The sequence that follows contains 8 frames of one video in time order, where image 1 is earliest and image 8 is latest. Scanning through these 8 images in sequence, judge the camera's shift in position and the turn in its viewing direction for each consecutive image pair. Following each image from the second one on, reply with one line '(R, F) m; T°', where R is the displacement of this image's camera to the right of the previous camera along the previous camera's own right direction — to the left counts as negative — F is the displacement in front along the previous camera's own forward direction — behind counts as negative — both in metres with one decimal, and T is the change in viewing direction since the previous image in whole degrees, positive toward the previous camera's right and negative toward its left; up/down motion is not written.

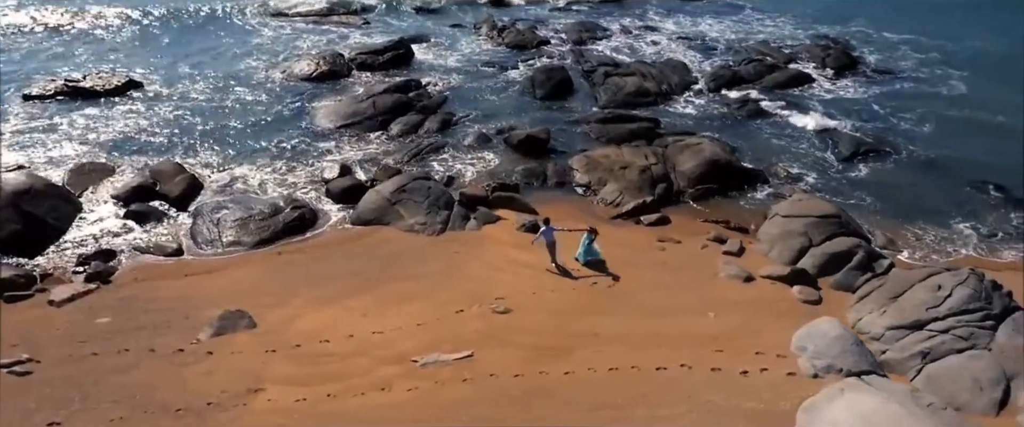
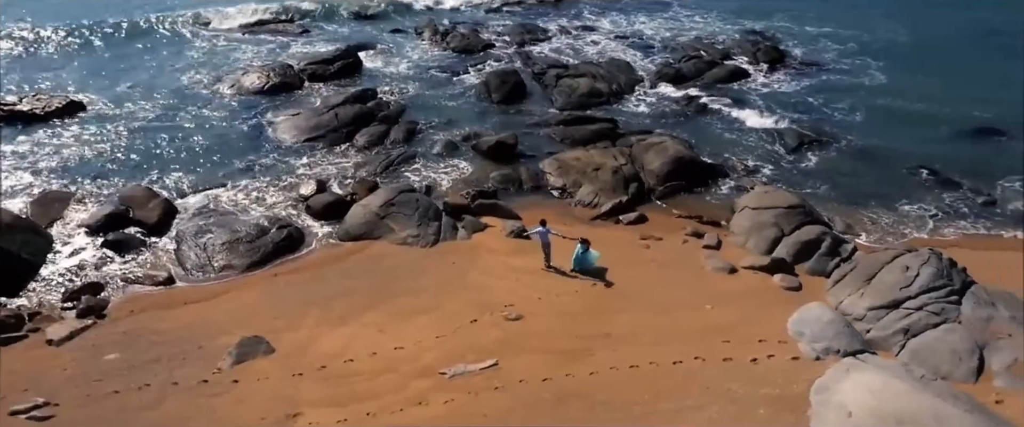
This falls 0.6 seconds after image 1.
(-1.5, -0.4) m; +6°
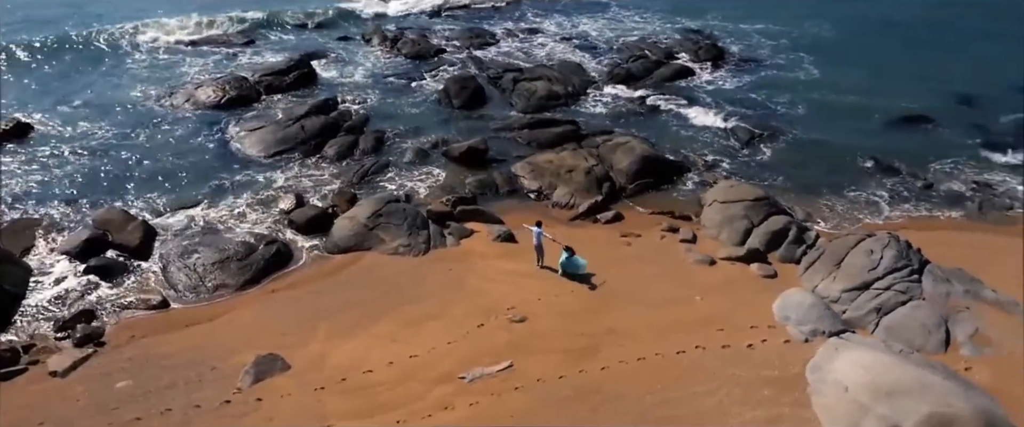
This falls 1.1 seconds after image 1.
(-1.2, -0.4) m; +6°
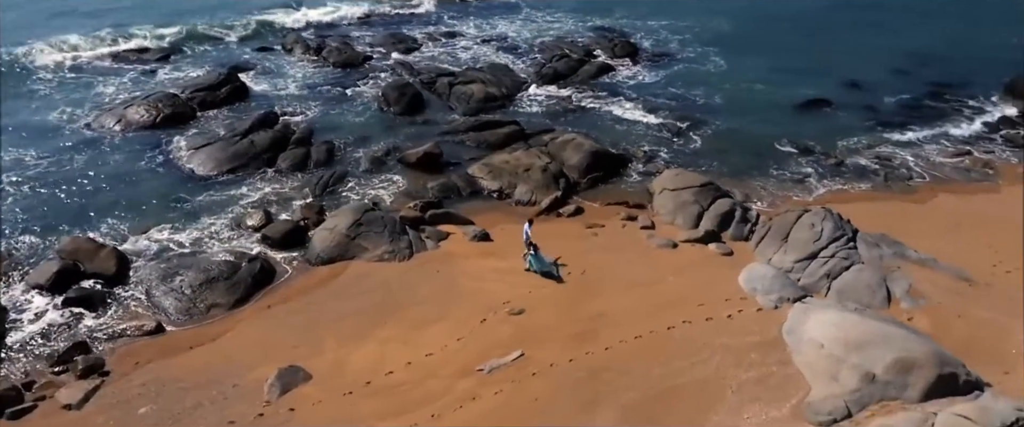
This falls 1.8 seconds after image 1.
(-1.8, -0.8) m; +8°
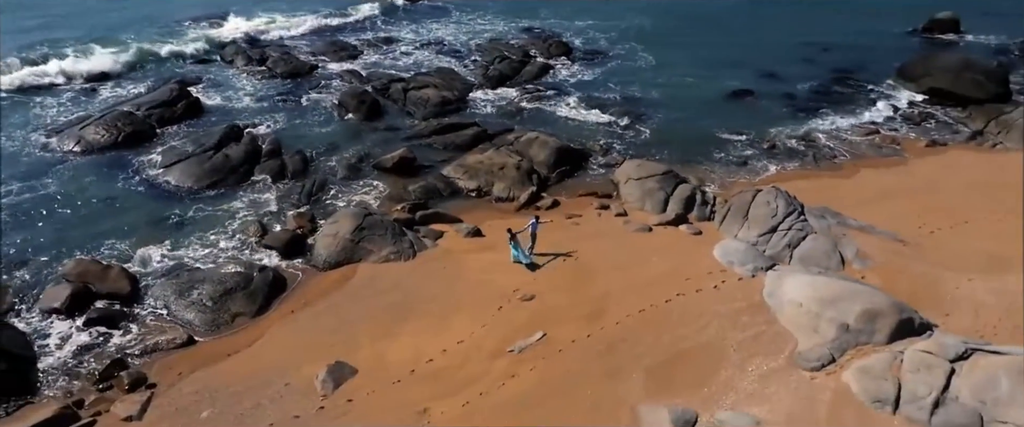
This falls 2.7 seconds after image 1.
(-2.1, -1.2) m; +7°
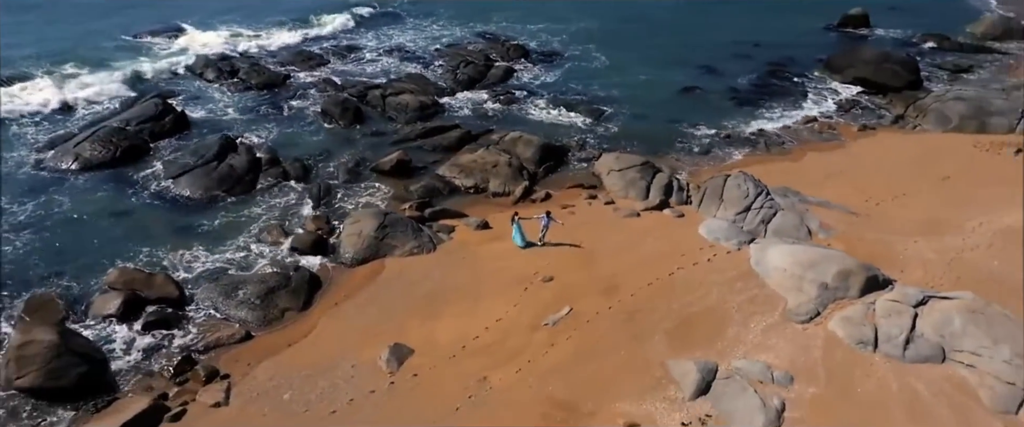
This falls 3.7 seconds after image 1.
(-2.2, -1.8) m; +6°
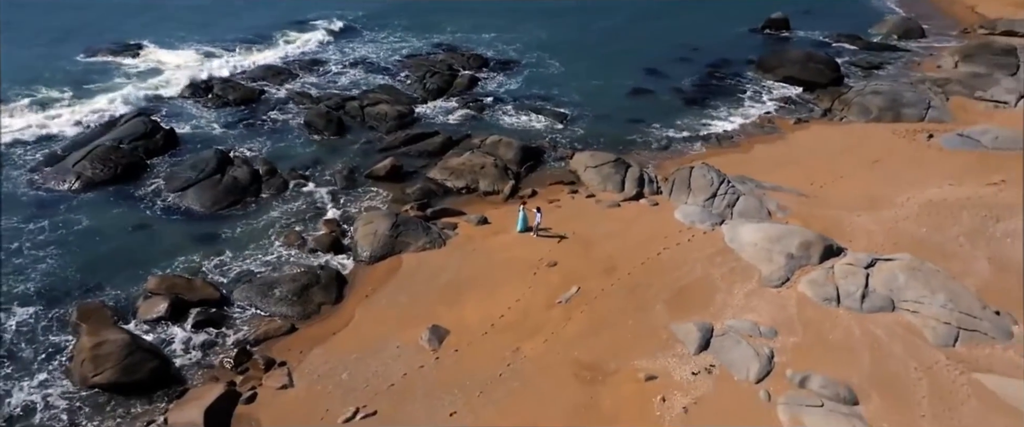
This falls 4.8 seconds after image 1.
(-2.1, -2.1) m; +6°
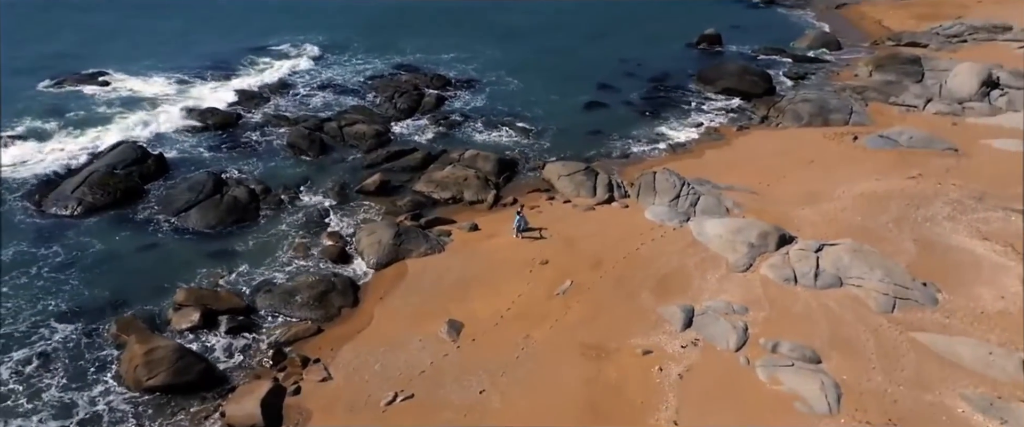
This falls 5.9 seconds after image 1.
(-1.8, -2.2) m; +5°
